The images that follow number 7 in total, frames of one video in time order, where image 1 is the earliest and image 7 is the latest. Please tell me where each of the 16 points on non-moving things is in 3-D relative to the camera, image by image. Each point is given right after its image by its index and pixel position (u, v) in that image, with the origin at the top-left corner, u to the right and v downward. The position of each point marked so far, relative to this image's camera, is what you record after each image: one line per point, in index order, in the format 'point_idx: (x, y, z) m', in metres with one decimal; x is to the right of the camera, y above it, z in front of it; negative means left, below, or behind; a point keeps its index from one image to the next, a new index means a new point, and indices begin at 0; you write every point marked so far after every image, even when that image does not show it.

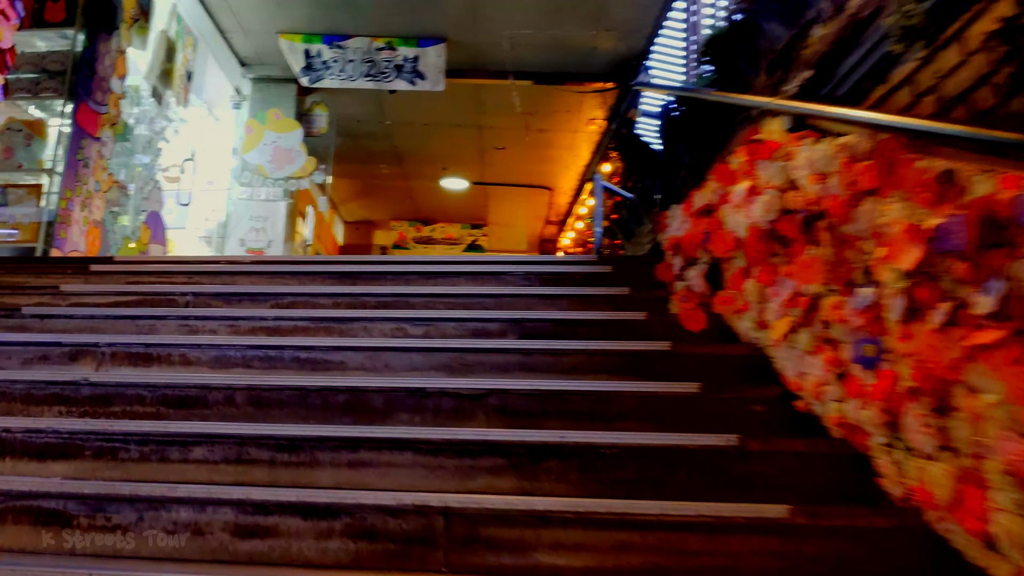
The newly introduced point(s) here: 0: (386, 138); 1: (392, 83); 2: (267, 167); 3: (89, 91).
0: (-1.1, +1.3, +8.4) m
1: (-0.8, +1.4, +6.4) m
2: (-1.7, +0.9, +6.9) m
3: (-2.0, +0.9, +4.6) m
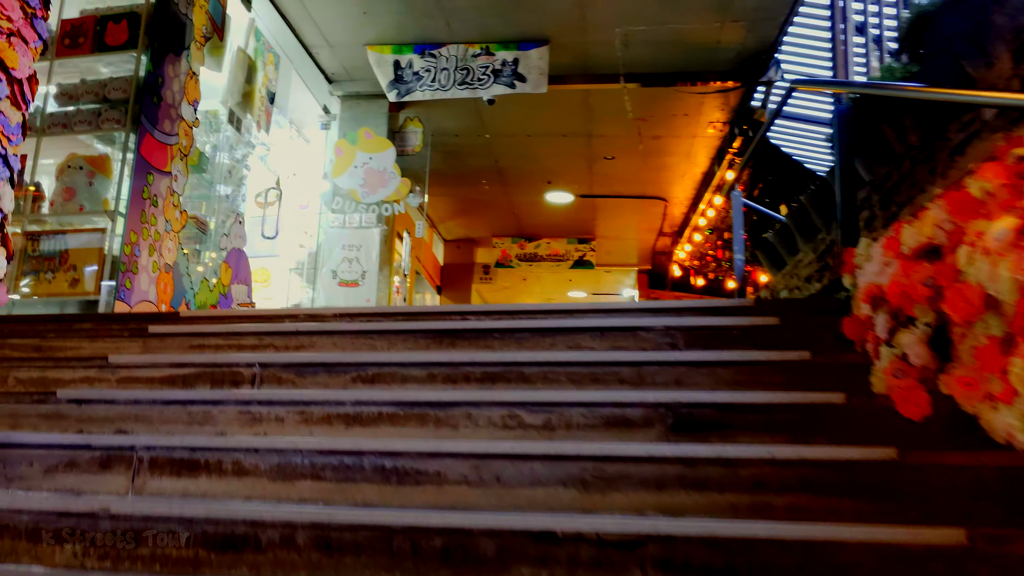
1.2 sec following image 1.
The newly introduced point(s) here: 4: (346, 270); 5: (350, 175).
0: (-0.2, +1.1, +7.8) m
1: (-0.1, +1.2, +5.8) m
2: (-1.0, +0.6, +6.3) m
3: (-1.5, +0.7, +4.1) m
4: (-1.1, +0.1, +6.3) m
5: (-1.1, +0.7, +6.3) m
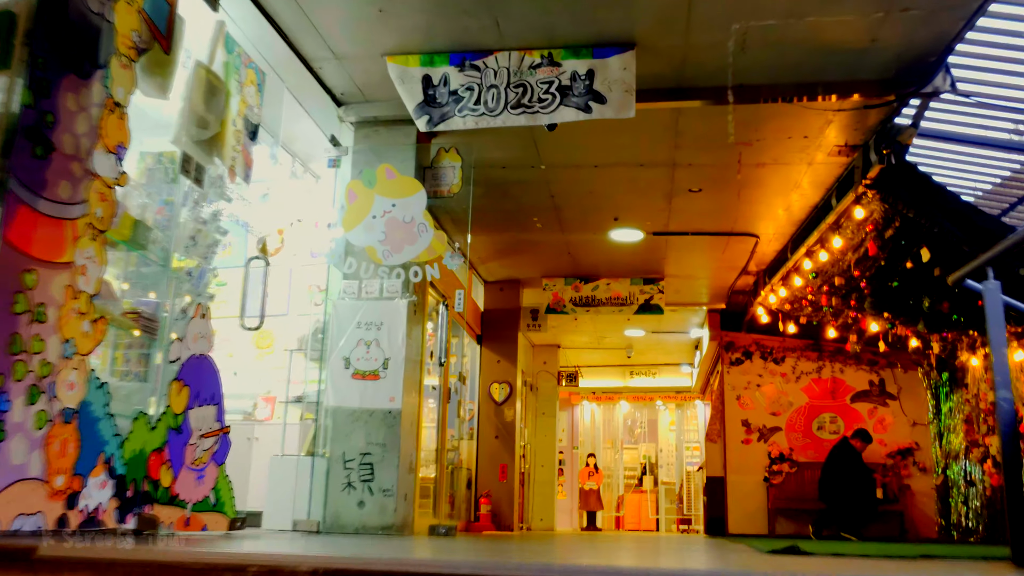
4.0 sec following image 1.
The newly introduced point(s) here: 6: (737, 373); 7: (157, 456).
0: (+0.2, +0.7, +6.2) m
1: (+0.2, +0.8, +4.2) m
2: (-0.7, +0.2, +4.8) m
3: (-1.2, +0.3, +2.6) m
4: (-0.8, -0.4, +4.8) m
5: (-0.7, +0.3, +4.8) m
6: (+2.4, -0.9, +10.3) m
7: (-1.2, -0.6, +3.2) m
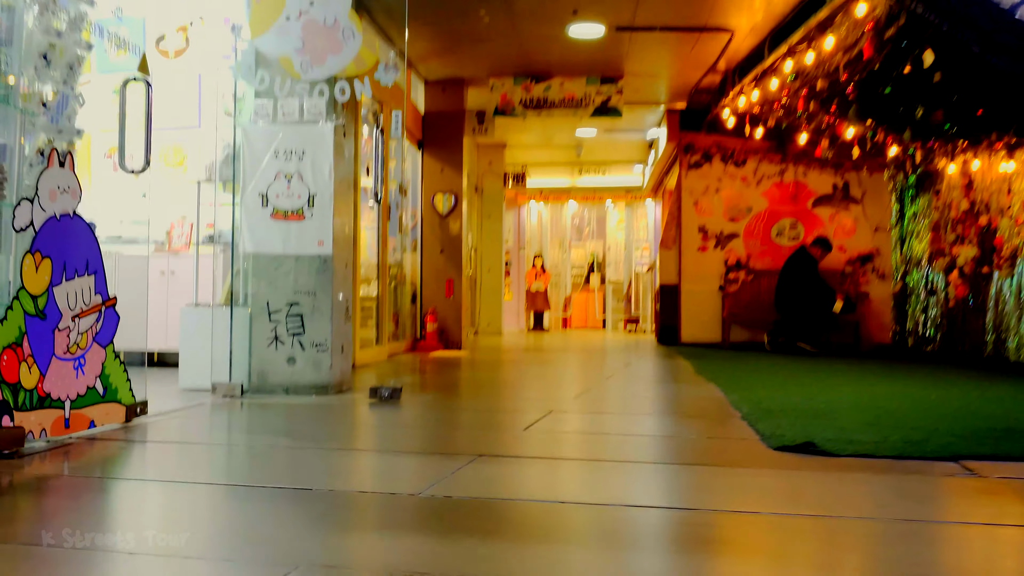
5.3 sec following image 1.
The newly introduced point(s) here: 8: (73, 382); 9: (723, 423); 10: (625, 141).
0: (-0.1, +1.7, +5.2) m
1: (0.0, +1.4, +3.3) m
2: (-0.9, +0.9, +3.9) m
3: (-1.3, +0.5, +1.7) m
4: (-1.0, +0.4, +4.0) m
5: (-0.9, +1.0, +3.9) m
6: (+1.8, +1.1, +9.7) m
7: (-1.3, -0.2, +2.5) m
8: (-1.2, -0.3, +2.7) m
9: (+0.7, -0.5, +3.2) m
10: (+1.4, +1.8, +12.1) m
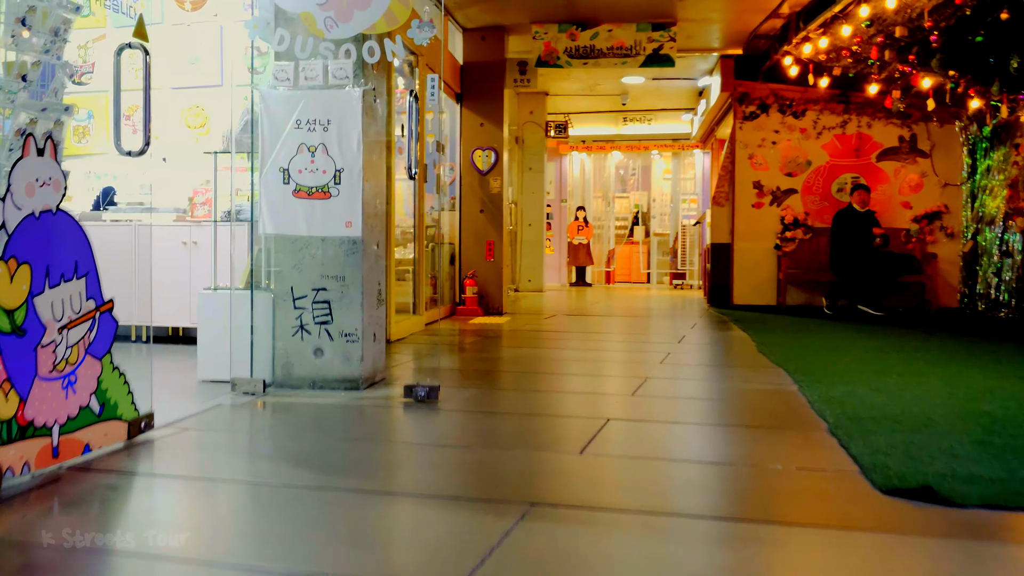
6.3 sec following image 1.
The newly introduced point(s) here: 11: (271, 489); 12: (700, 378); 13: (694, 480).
0: (+0.1, +1.8, +4.7) m
1: (+0.2, +1.4, +2.8) m
2: (-0.7, +1.0, +3.4) m
3: (-1.2, +0.4, +1.3) m
4: (-0.8, +0.4, +3.6) m
5: (-0.8, +1.1, +3.4) m
6: (+2.2, +1.5, +9.1) m
7: (-1.1, -0.2, +2.1) m
8: (-1.1, -0.3, +2.4) m
9: (+0.8, -0.4, +2.8) m
10: (+1.9, +2.4, +11.5) m
11: (-0.5, -0.5, +2.3) m
12: (+0.8, -0.4, +4.2) m
13: (+0.5, -0.5, +2.4) m
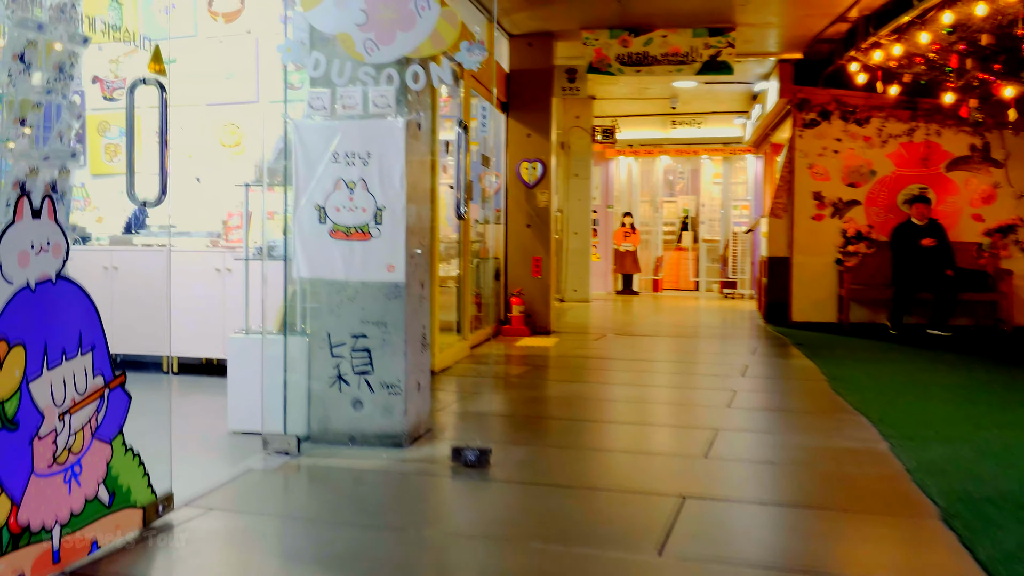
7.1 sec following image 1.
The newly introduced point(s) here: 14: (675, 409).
0: (+0.4, +1.7, +4.3) m
1: (+0.3, +1.2, +2.4) m
2: (-0.5, +0.8, +3.1) m
3: (-1.1, +0.3, +1.0) m
4: (-0.6, +0.3, +3.3) m
5: (-0.6, +0.9, +3.1) m
6: (+2.7, +1.4, +8.7) m
7: (-1.0, -0.4, +1.8) m
8: (-1.0, -0.5, +2.1) m
9: (+1.0, -0.6, +2.4) m
10: (+2.4, +2.2, +11.0) m
11: (-0.4, -0.6, +1.9) m
12: (+1.0, -0.6, +3.8) m
13: (+0.7, -0.6, +2.1) m
14: (+0.7, -0.5, +4.3) m
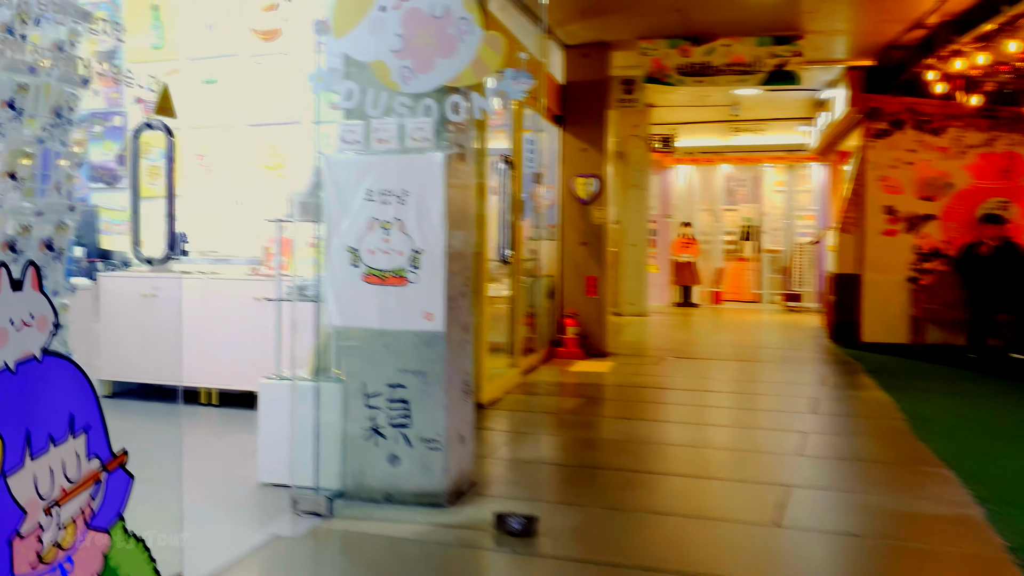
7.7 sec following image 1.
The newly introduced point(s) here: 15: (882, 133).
0: (+0.6, +1.5, +4.0) m
1: (+0.4, +1.1, +2.1) m
2: (-0.4, +0.7, +2.9) m
3: (-1.1, +0.1, +0.8) m
4: (-0.4, +0.1, +3.0) m
5: (-0.4, +0.8, +2.8) m
6: (+3.1, +1.2, +8.2) m
7: (-0.9, -0.5, +1.6) m
8: (-0.9, -0.6, +1.8) m
9: (+1.1, -0.8, +2.1) m
10: (+3.1, +2.1, +10.6) m
11: (-0.3, -0.8, +1.7) m
12: (+1.2, -0.7, +3.4) m
13: (+0.7, -0.8, +1.7) m
14: (+0.9, -0.7, +3.9) m
15: (+3.2, +1.3, +8.2) m
